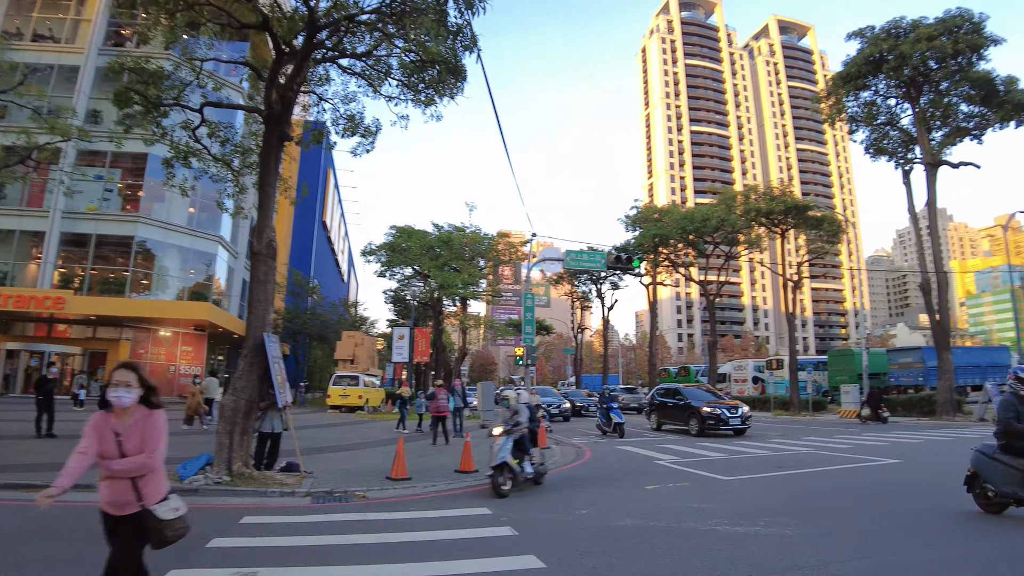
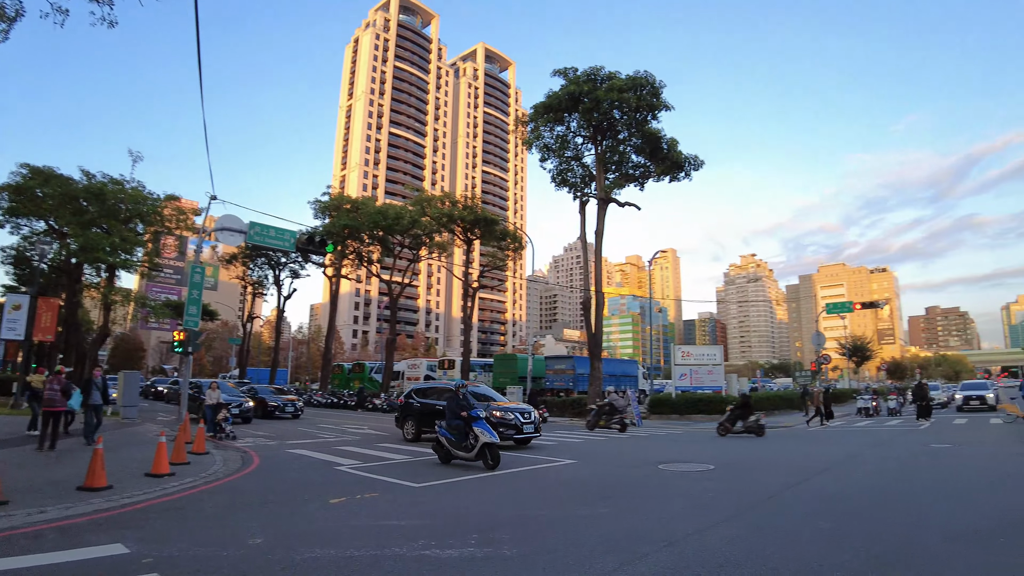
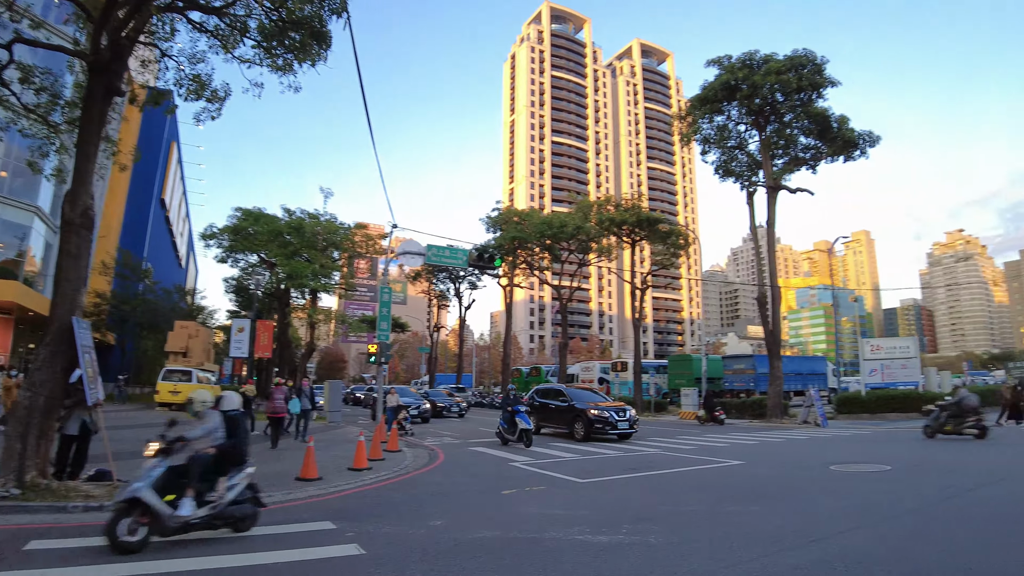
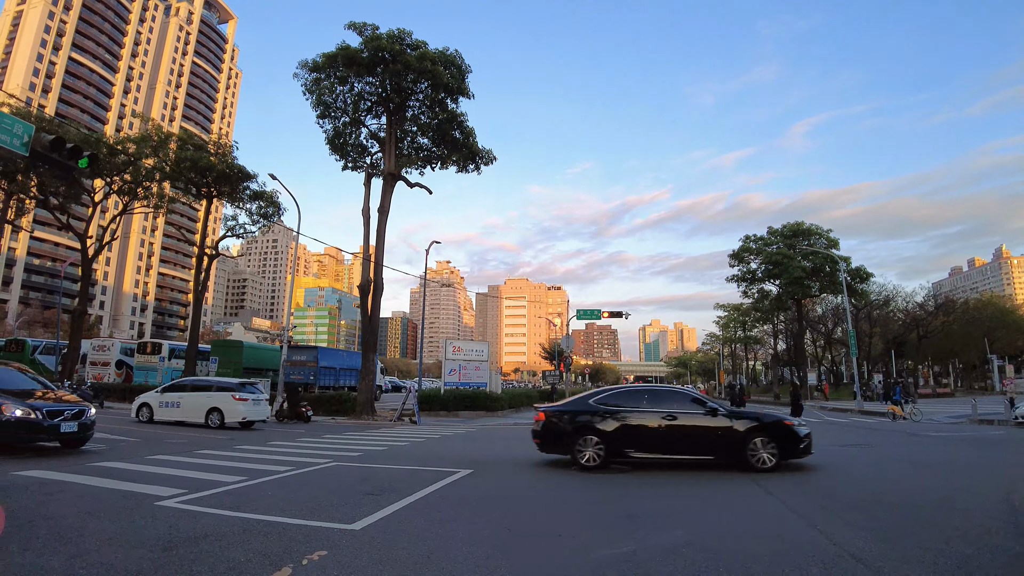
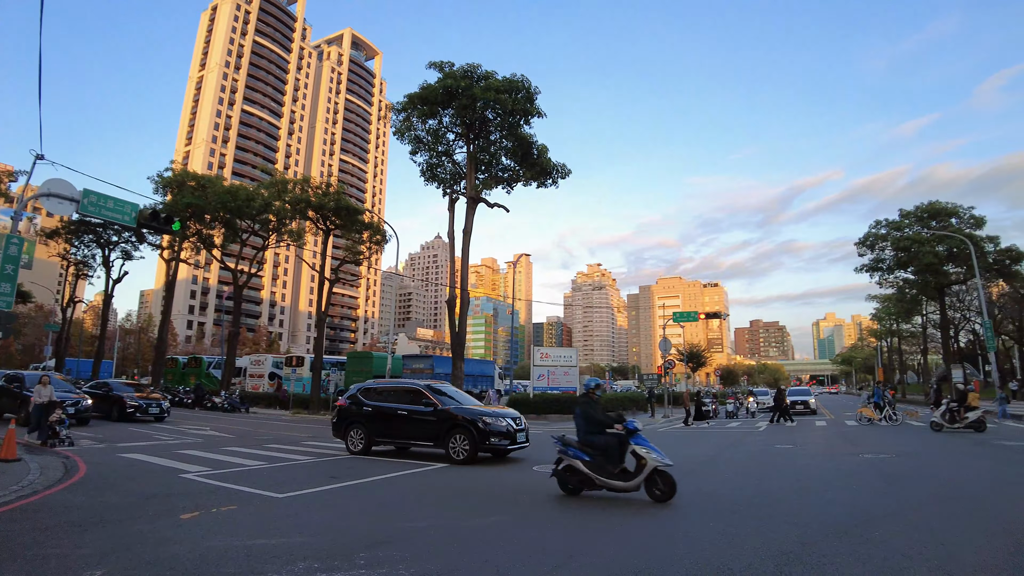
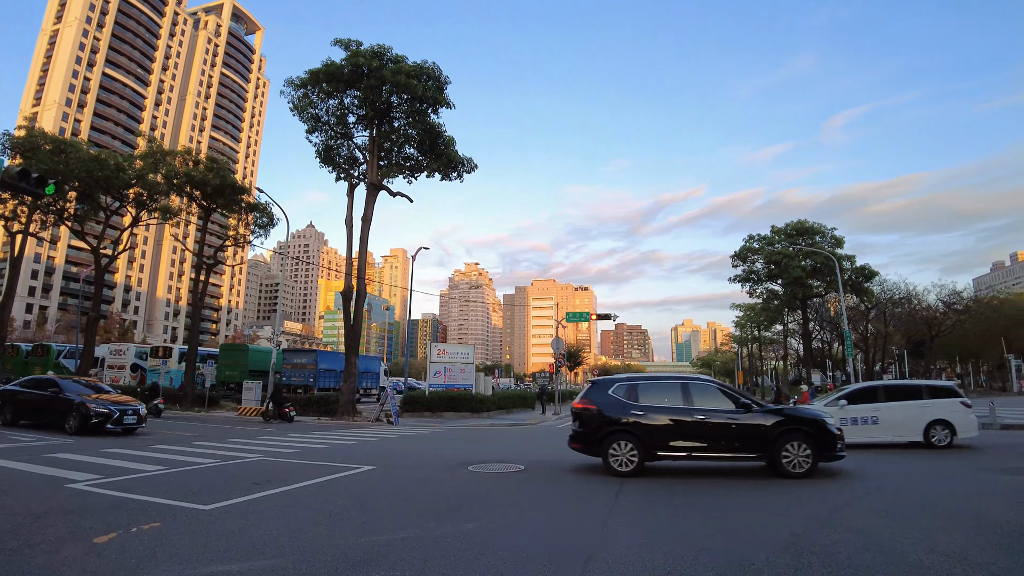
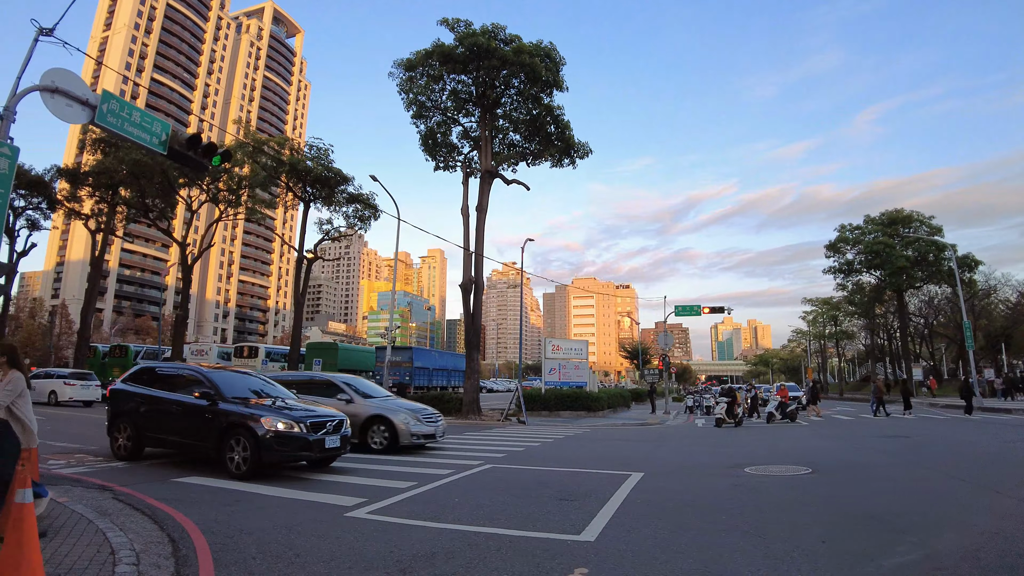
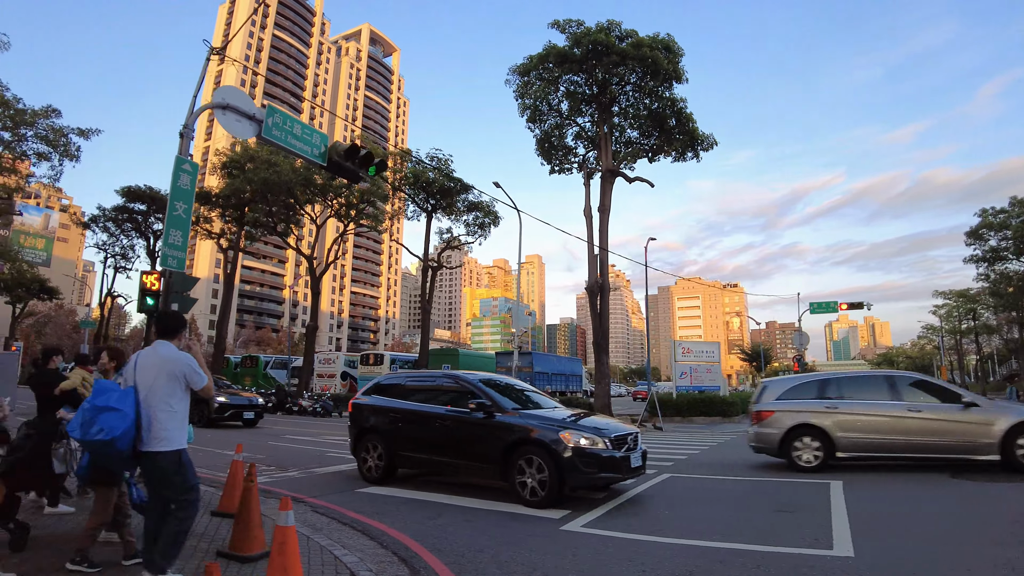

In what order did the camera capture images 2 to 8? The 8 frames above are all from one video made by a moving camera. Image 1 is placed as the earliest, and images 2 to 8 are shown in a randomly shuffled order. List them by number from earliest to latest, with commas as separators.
3, 2, 5, 6, 4, 7, 8
